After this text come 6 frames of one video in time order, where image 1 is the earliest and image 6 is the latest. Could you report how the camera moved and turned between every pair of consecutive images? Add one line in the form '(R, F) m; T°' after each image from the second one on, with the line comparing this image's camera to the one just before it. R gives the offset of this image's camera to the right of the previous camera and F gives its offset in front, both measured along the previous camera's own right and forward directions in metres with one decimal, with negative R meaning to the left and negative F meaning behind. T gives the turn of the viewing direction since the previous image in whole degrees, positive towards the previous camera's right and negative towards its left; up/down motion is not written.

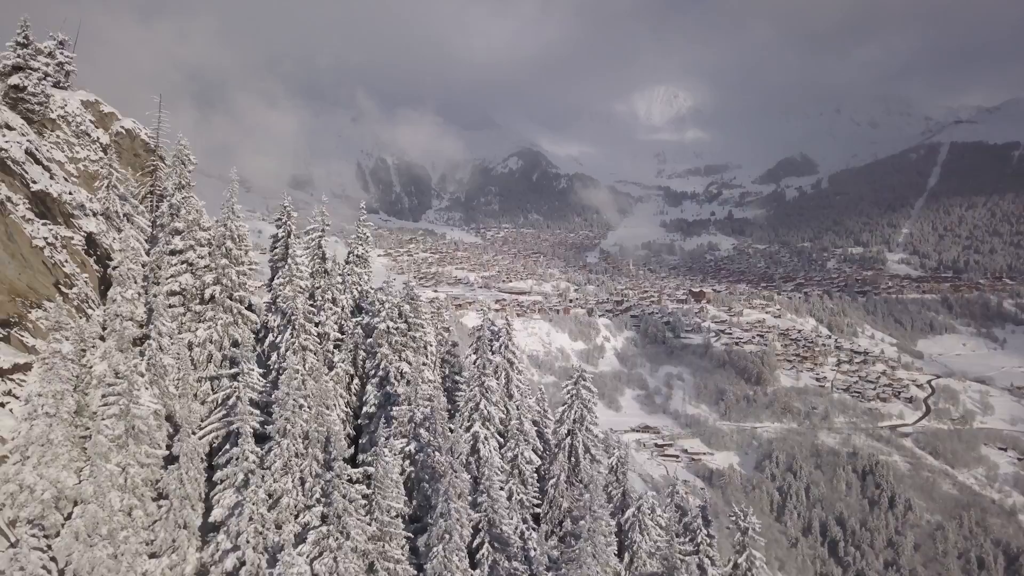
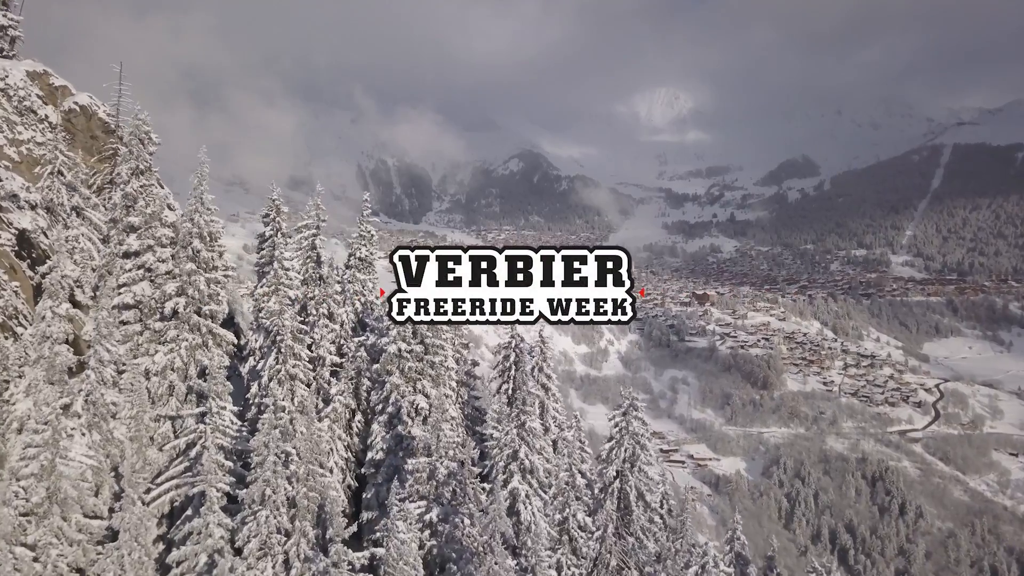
(-0.8, +2.4) m; 0°
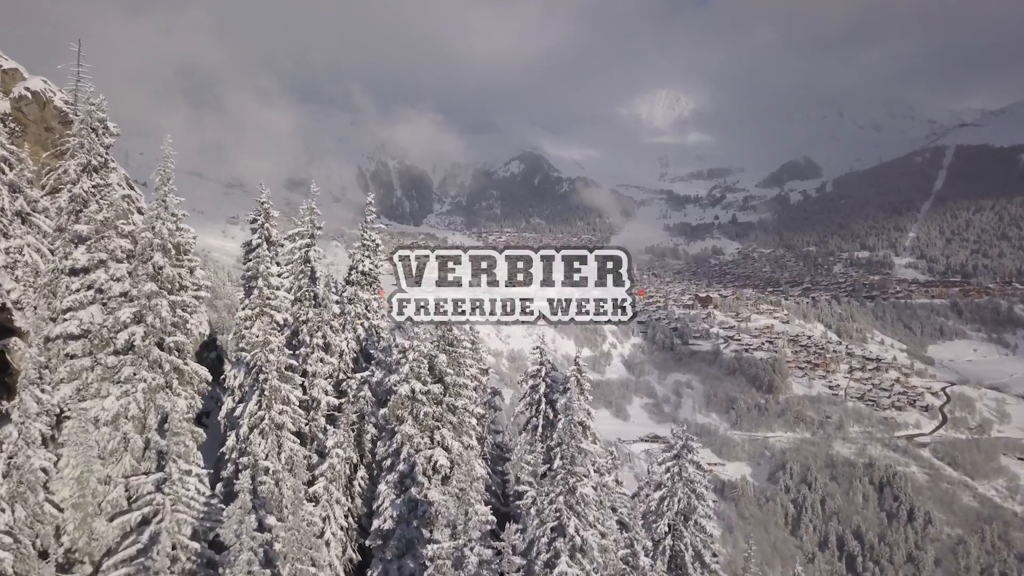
(-0.6, +1.7) m; 0°
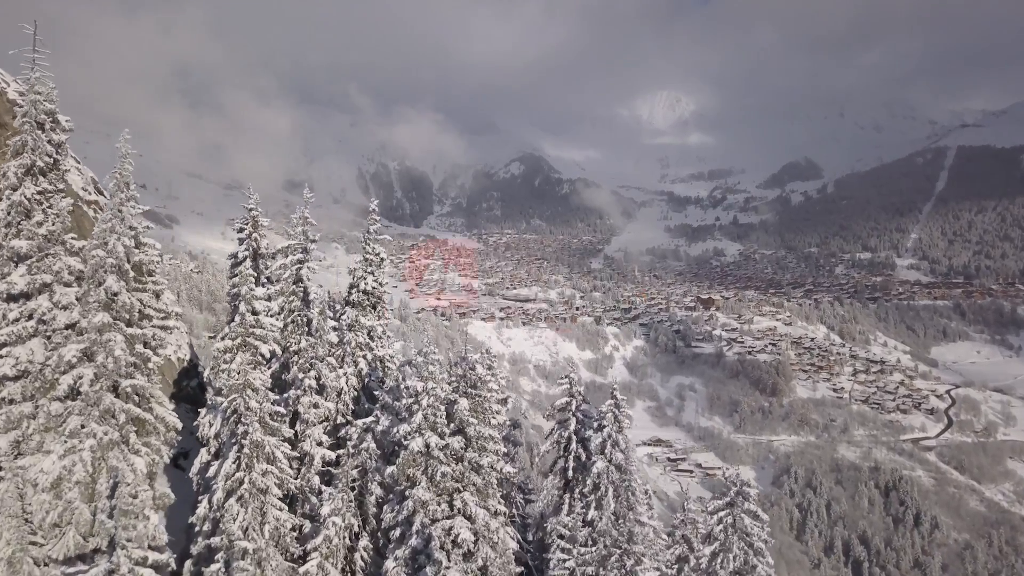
(-0.4, +1.3) m; 0°
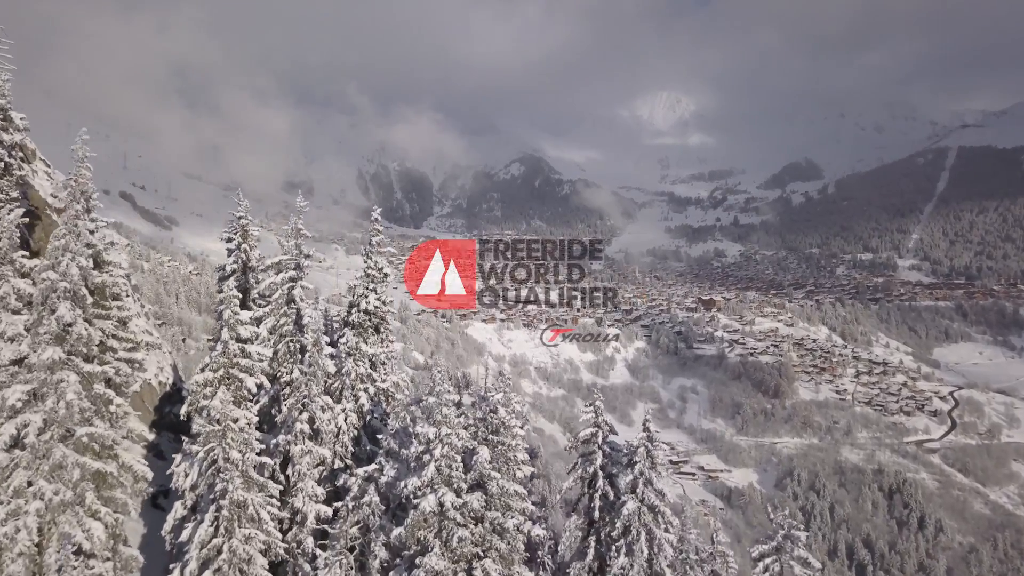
(-0.3, +0.9) m; 0°
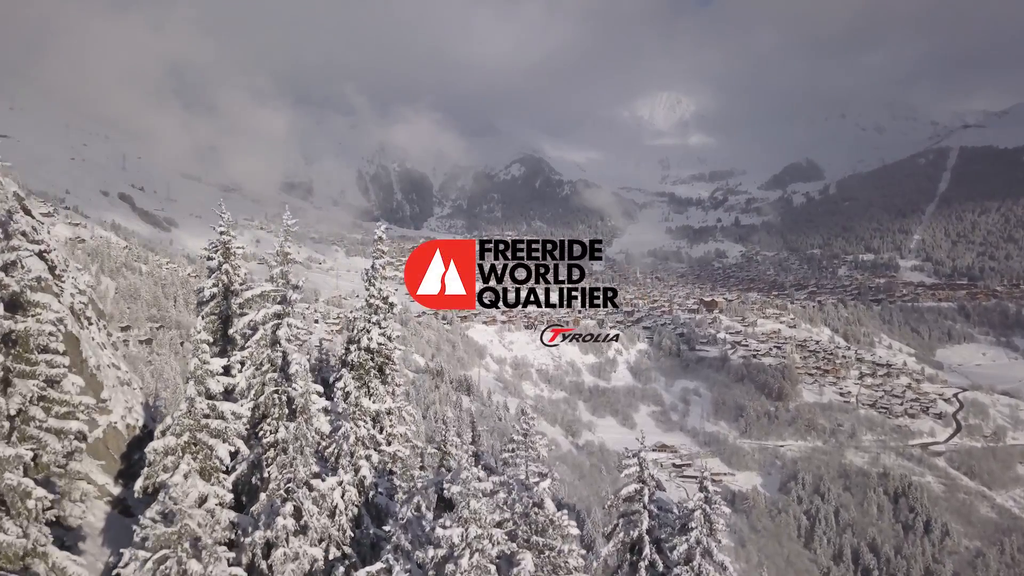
(-0.4, +1.2) m; 0°
